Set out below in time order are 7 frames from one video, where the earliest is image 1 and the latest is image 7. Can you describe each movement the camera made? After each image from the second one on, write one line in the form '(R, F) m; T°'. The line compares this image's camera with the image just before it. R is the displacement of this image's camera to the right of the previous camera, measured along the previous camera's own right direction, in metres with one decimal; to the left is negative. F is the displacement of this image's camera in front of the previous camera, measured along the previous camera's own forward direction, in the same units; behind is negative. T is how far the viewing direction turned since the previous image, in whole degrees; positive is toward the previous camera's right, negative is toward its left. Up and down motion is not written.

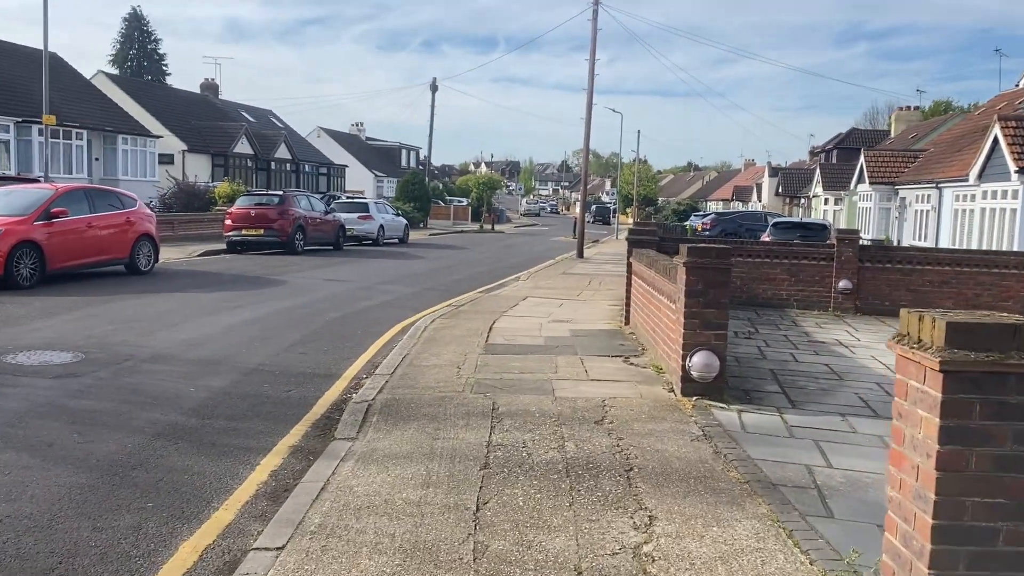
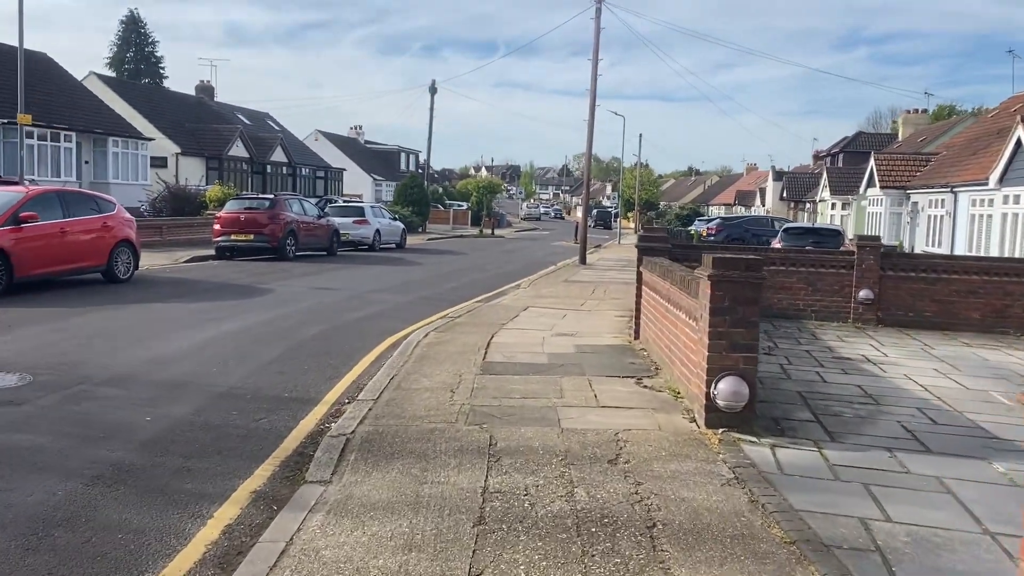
(0.0, +0.9) m; 0°
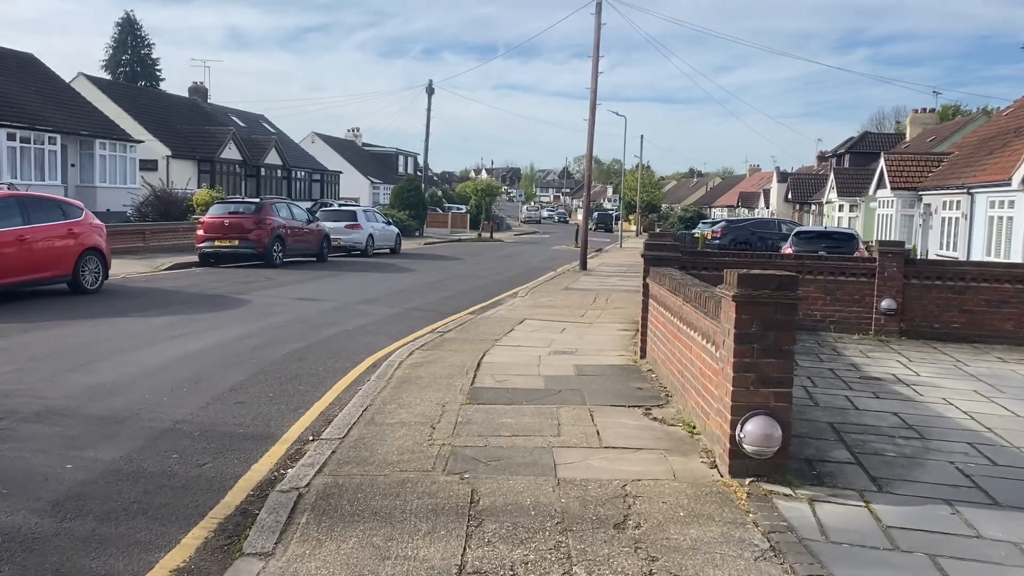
(+0.1, +1.0) m; 0°
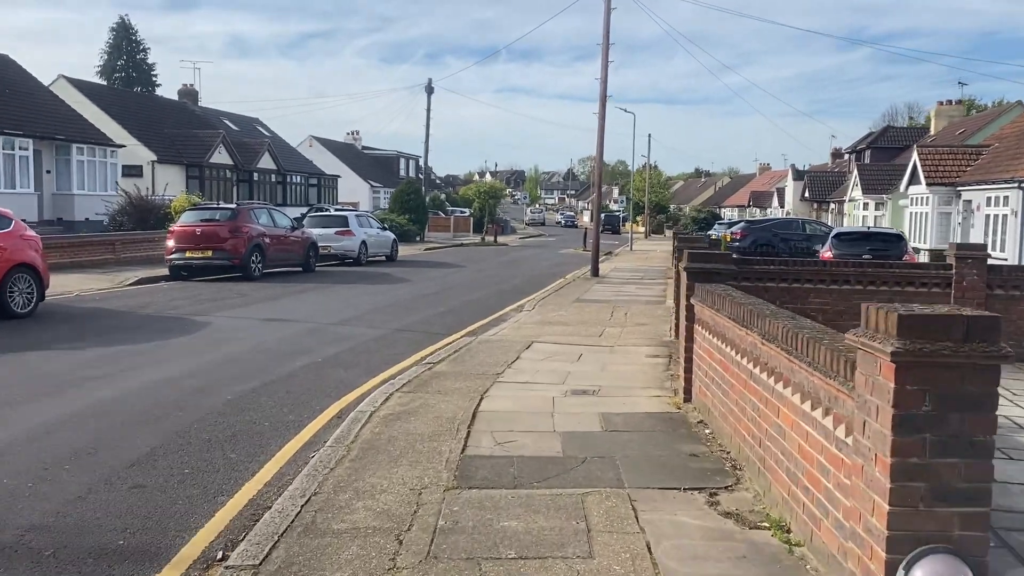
(0.0, +2.2) m; 0°
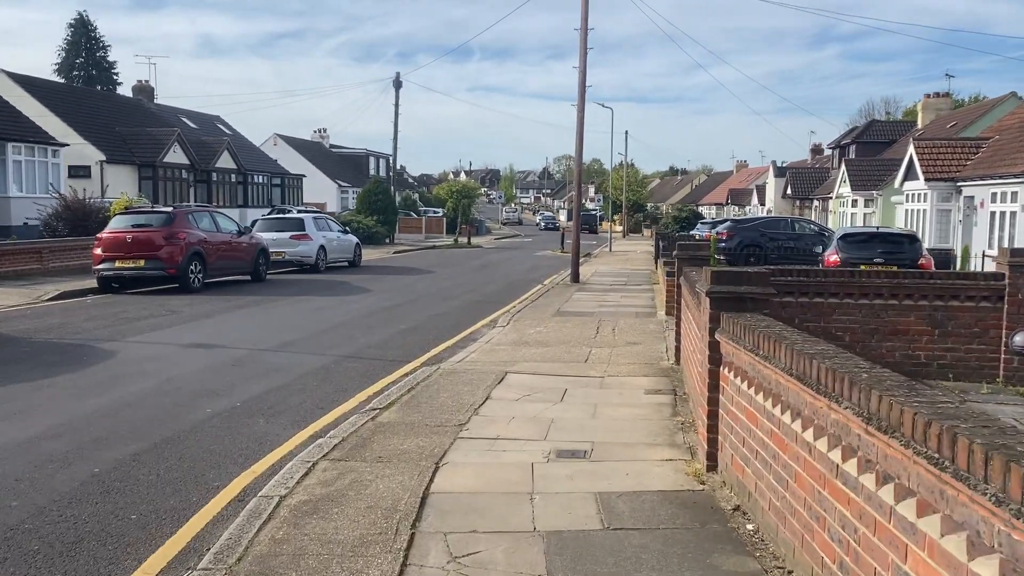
(+0.1, +2.0) m; +2°
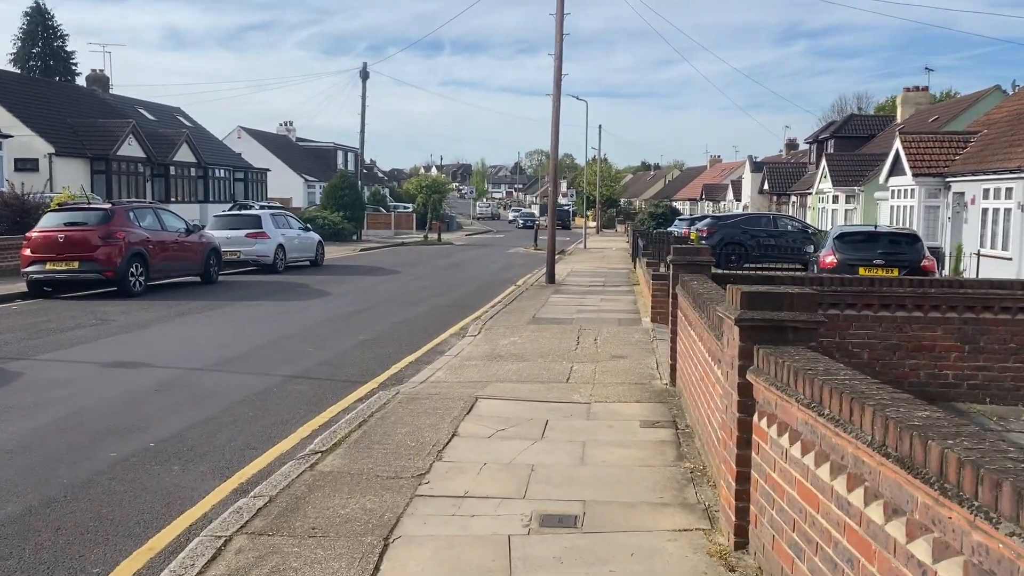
(0.0, +1.3) m; +2°
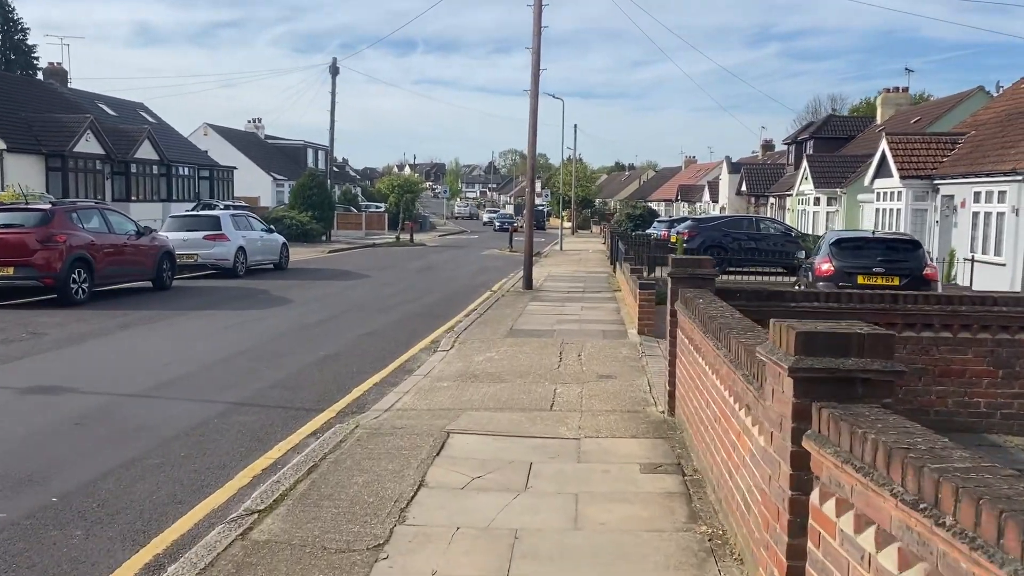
(0.0, +1.1) m; +2°
